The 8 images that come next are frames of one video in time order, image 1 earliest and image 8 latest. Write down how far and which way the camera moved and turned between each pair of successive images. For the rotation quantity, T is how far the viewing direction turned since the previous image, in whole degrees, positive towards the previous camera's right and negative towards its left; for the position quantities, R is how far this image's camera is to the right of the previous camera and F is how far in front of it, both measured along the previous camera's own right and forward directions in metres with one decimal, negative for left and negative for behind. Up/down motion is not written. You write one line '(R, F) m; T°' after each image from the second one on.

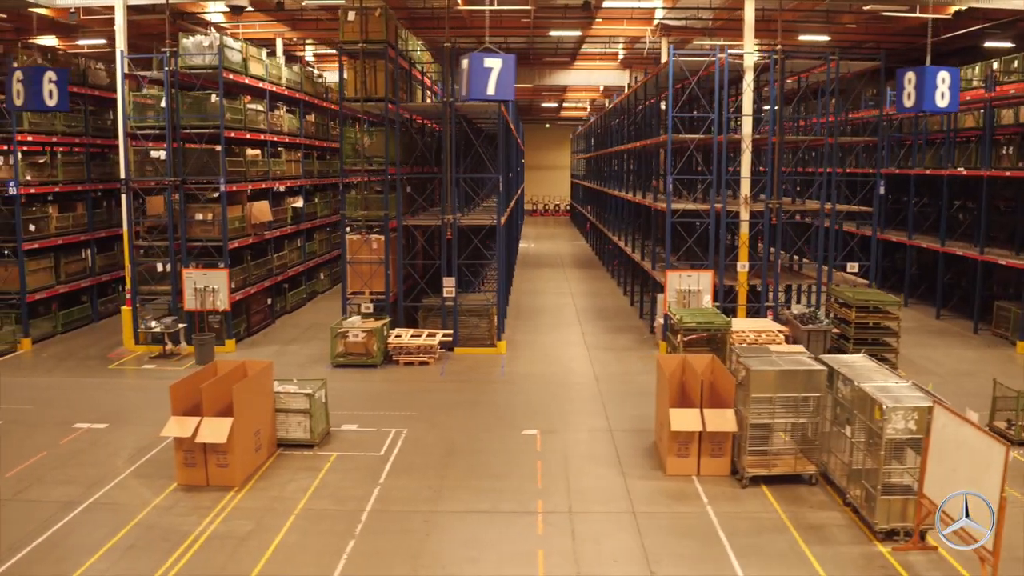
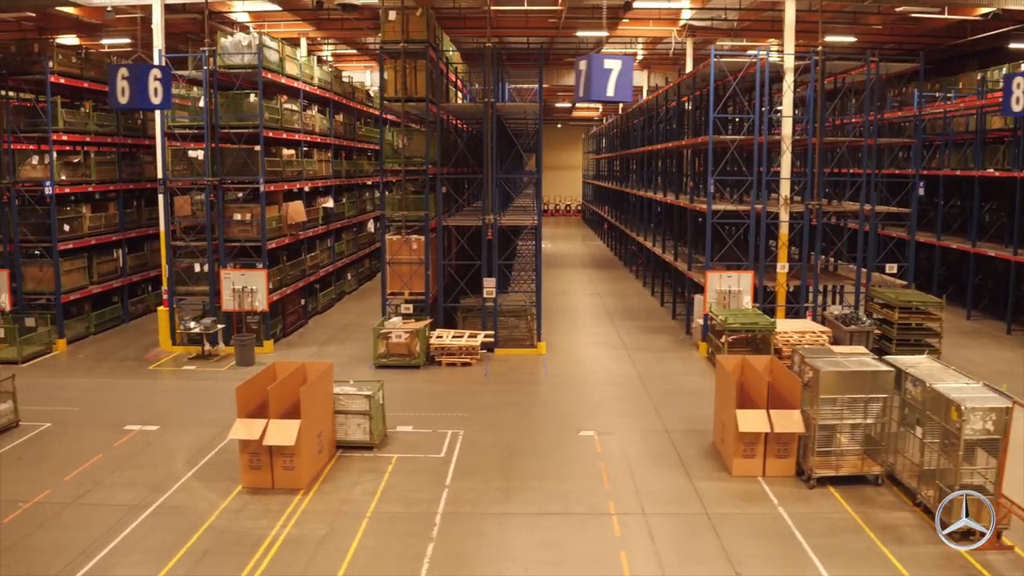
(-0.9, 0.0) m; +1°
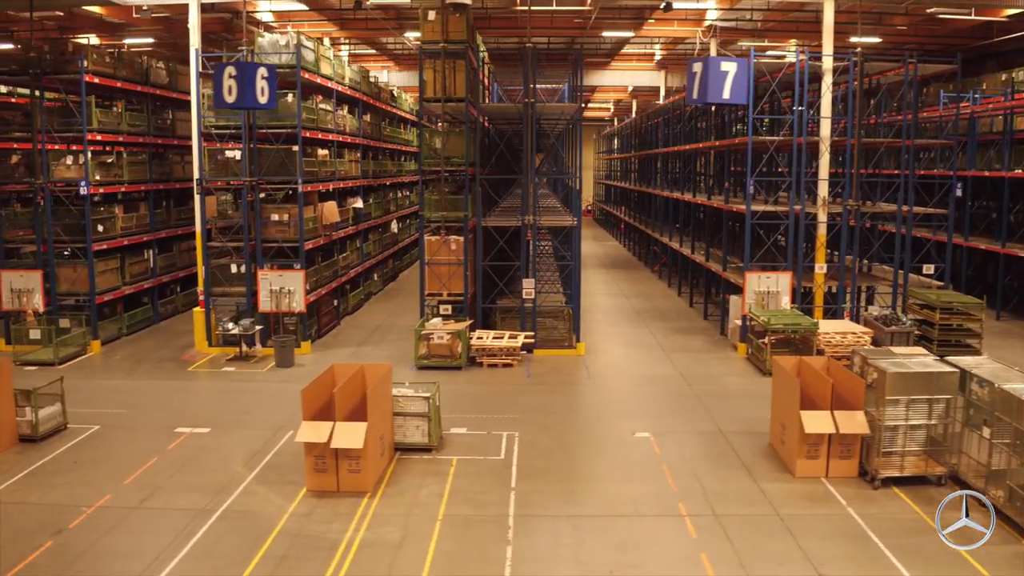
(-0.9, 0.0) m; +1°
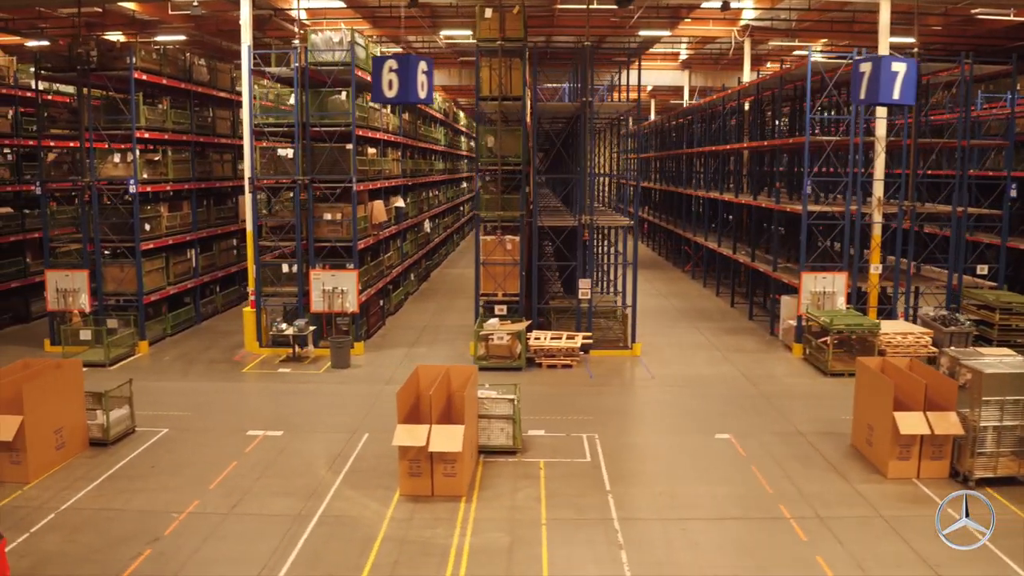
(-1.3, +0.1) m; +1°
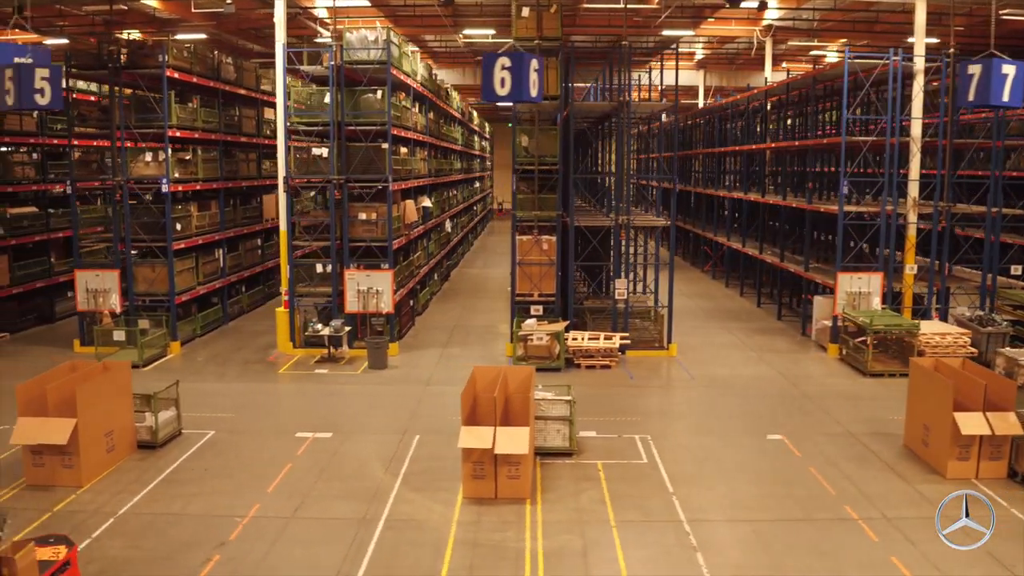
(-0.9, +0.1) m; +1°
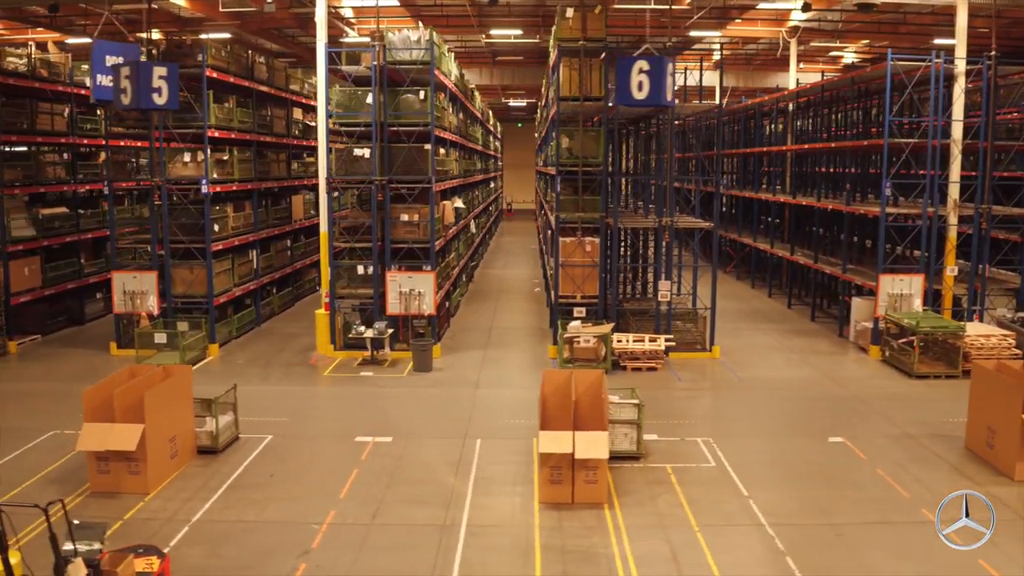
(-1.0, +0.1) m; +1°
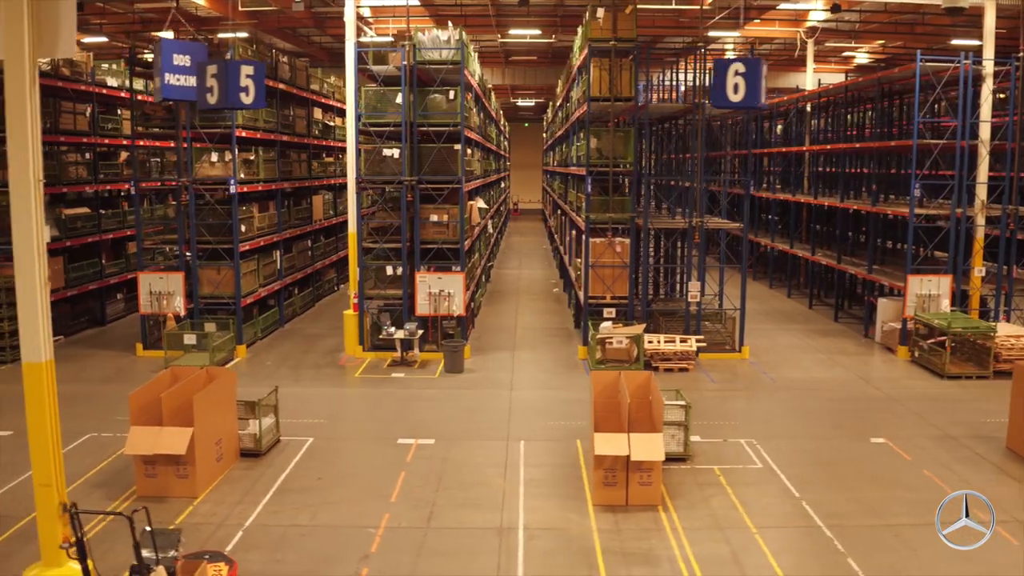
(-0.7, 0.0) m; +1°
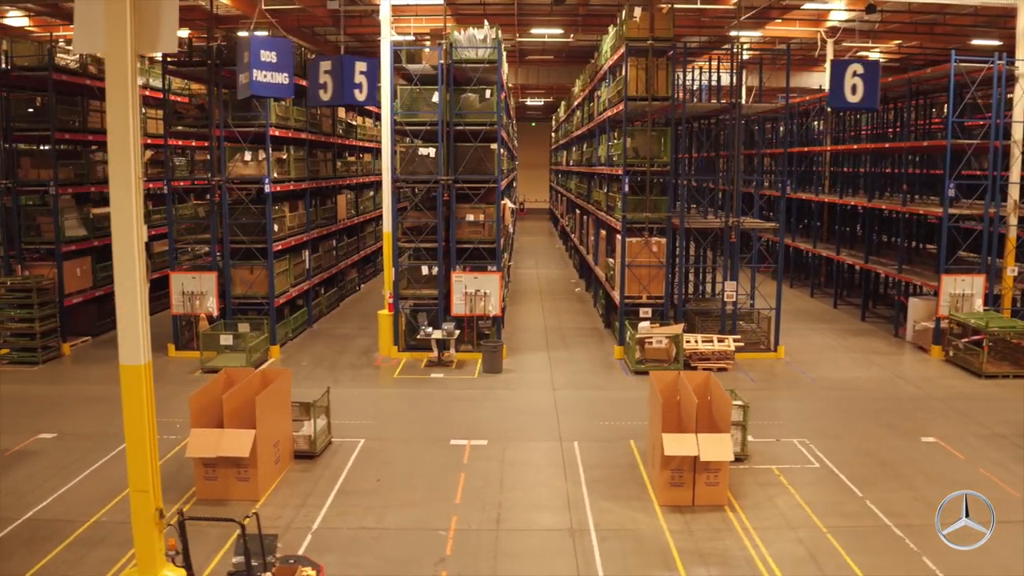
(-0.9, +0.1) m; +1°
